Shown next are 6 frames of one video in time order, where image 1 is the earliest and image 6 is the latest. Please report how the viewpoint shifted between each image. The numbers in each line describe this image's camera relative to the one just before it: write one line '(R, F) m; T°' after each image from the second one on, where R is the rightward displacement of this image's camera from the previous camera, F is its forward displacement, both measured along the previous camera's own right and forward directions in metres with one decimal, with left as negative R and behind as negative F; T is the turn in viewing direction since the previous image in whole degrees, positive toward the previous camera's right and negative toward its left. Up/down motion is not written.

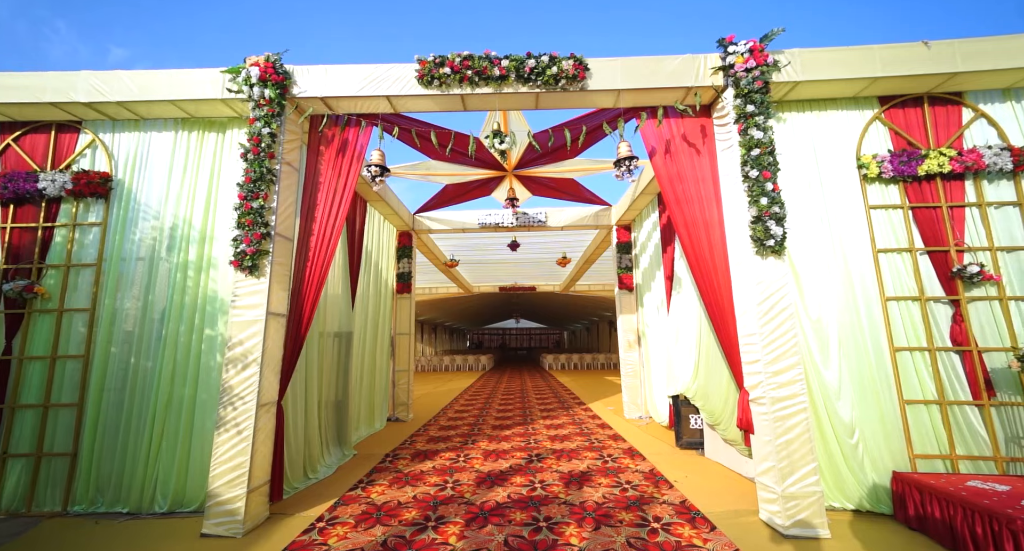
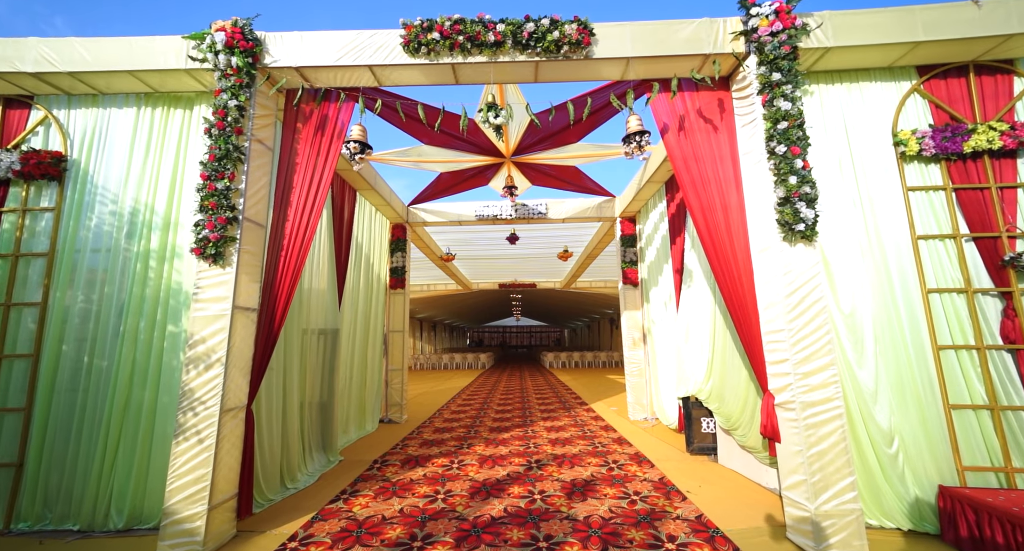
(0.0, +0.4) m; 0°
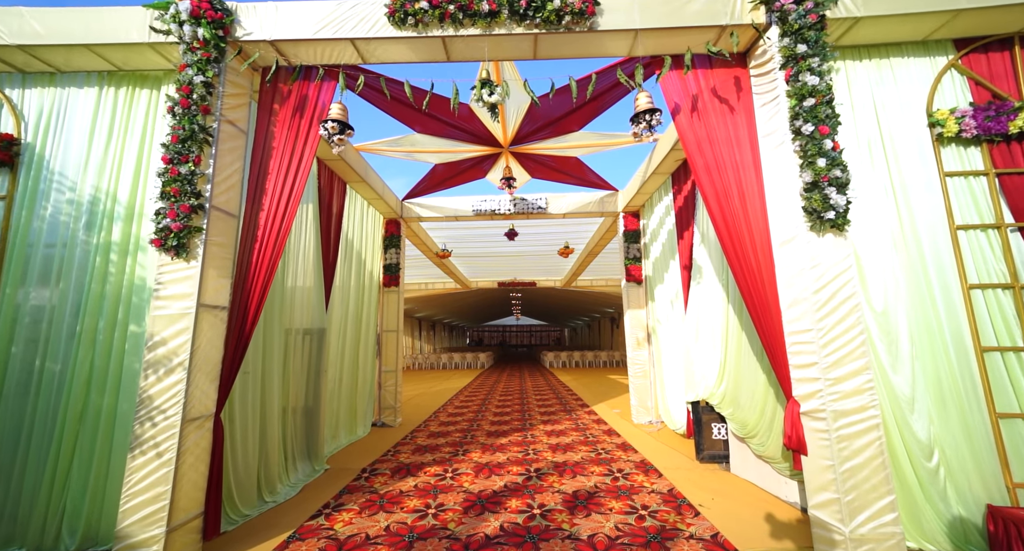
(0.0, +0.3) m; 0°
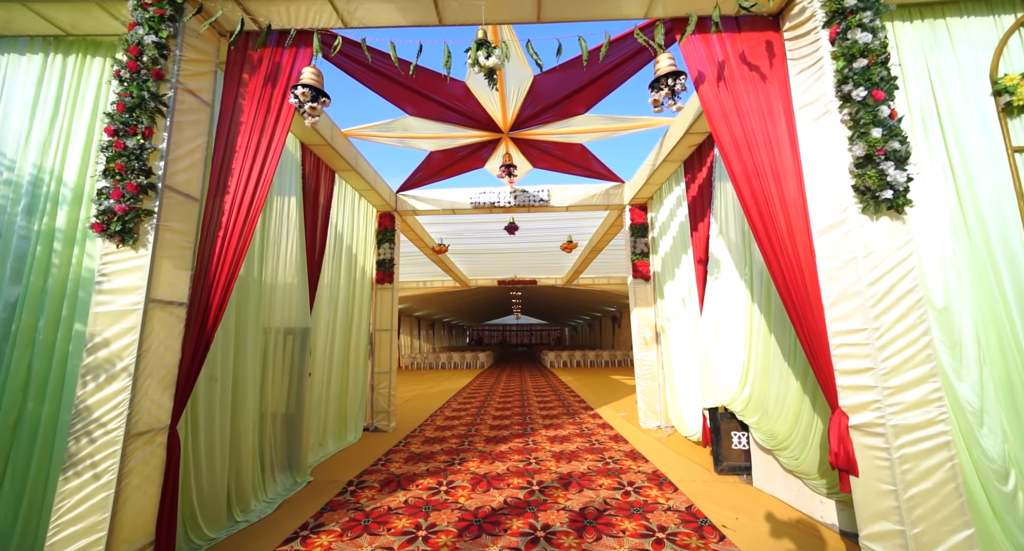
(0.0, +0.4) m; 0°
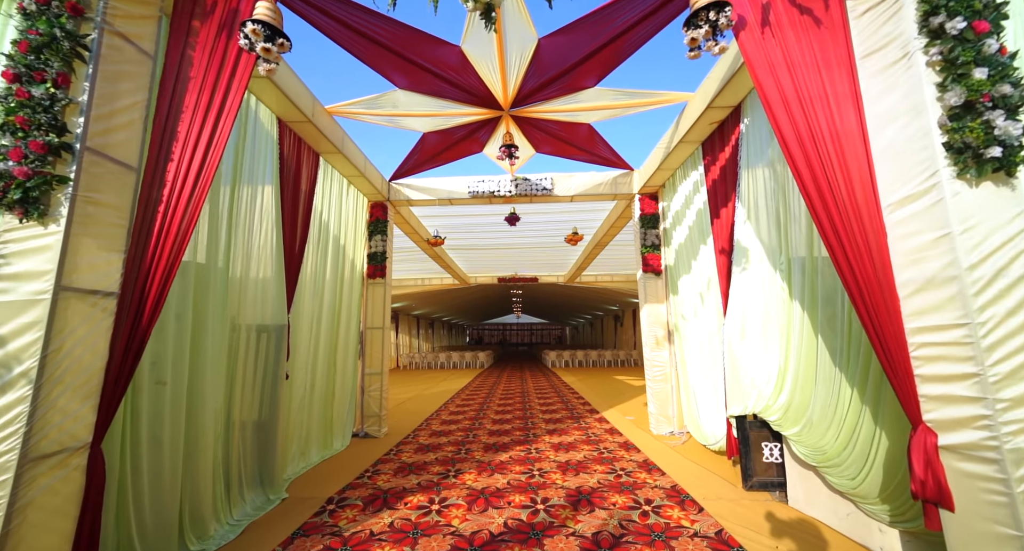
(0.0, +0.5) m; 0°
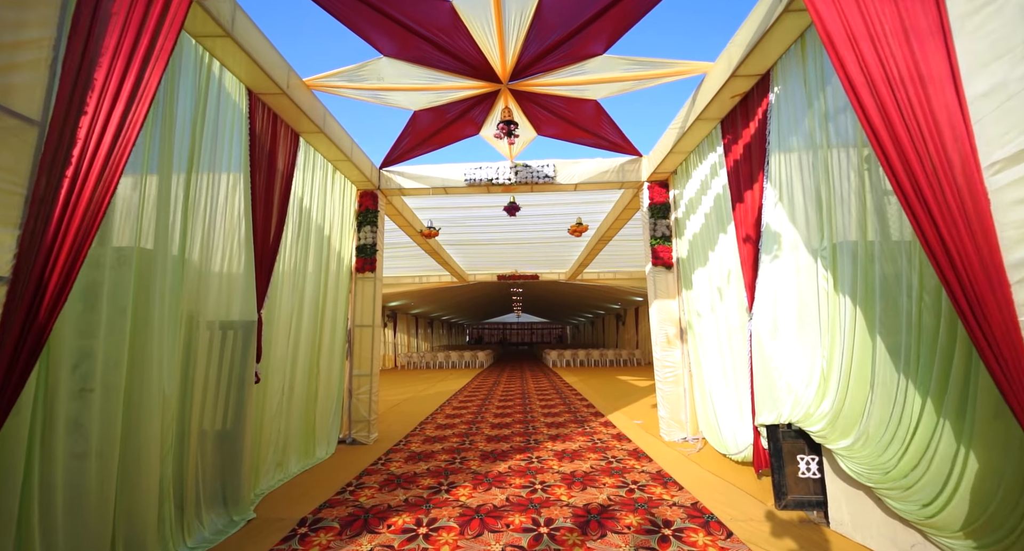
(0.0, +0.5) m; 0°
